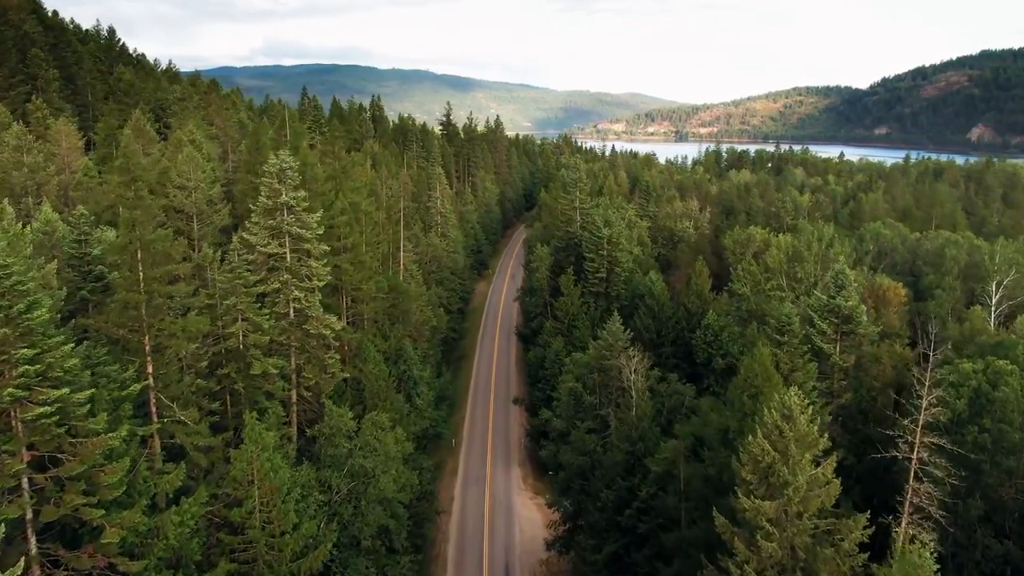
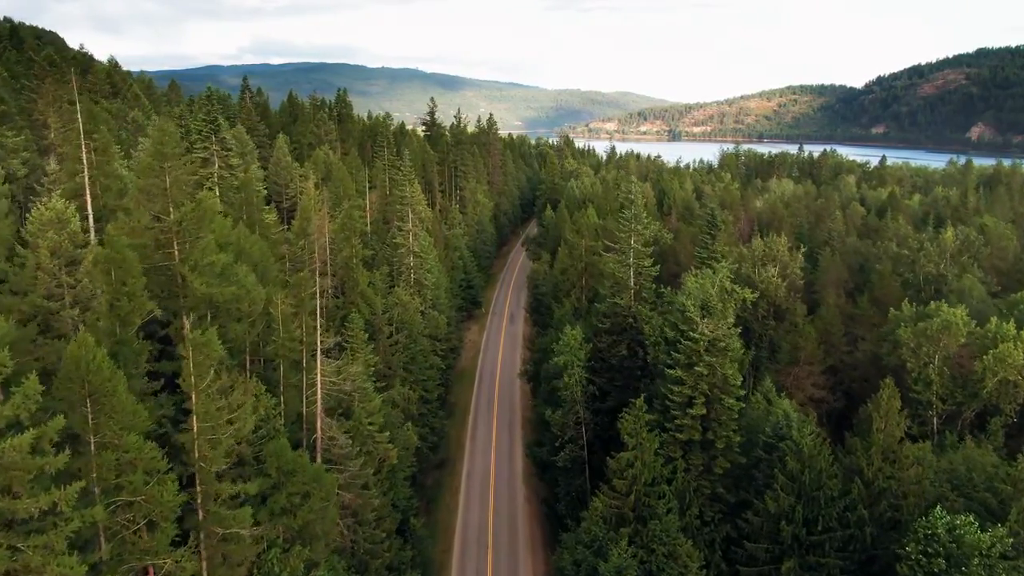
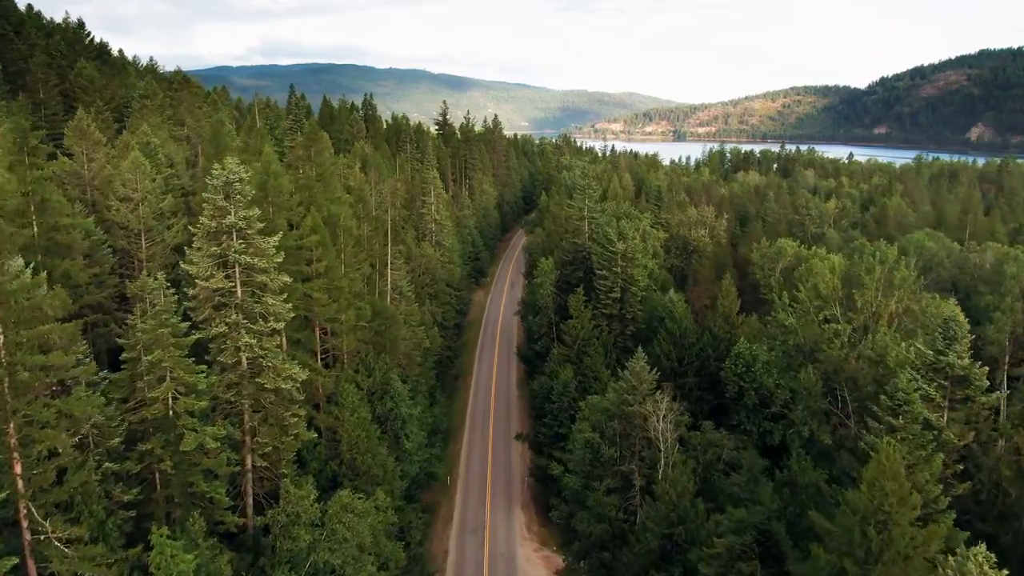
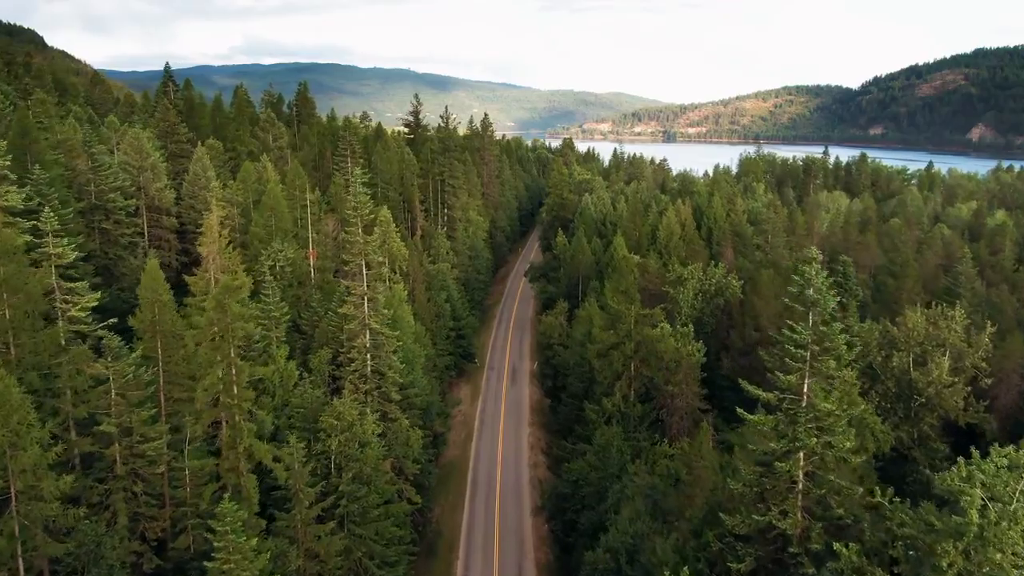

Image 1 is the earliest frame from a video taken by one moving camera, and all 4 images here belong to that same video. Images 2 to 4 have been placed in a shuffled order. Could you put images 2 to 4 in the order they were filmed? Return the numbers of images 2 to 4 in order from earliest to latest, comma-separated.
3, 2, 4
